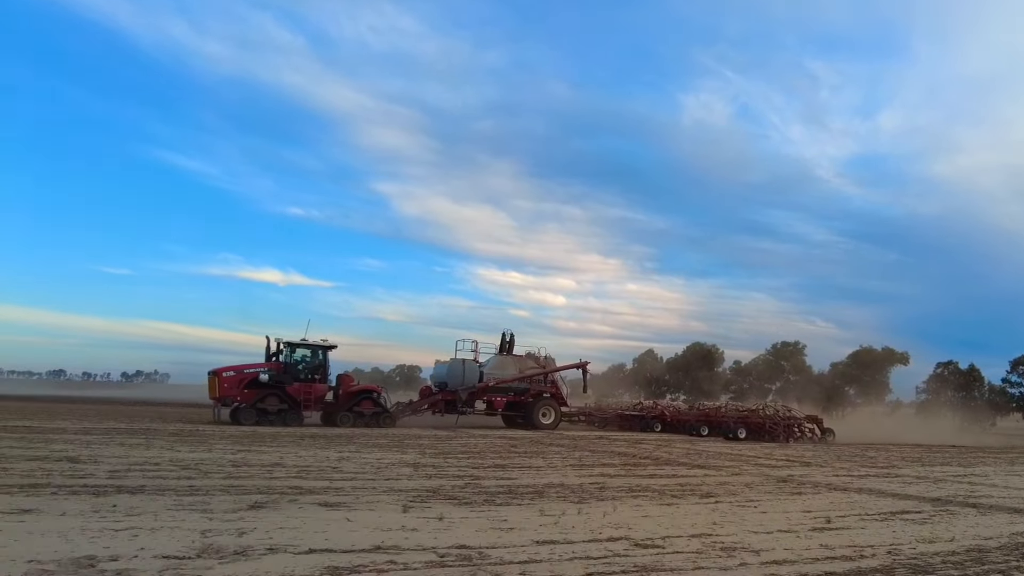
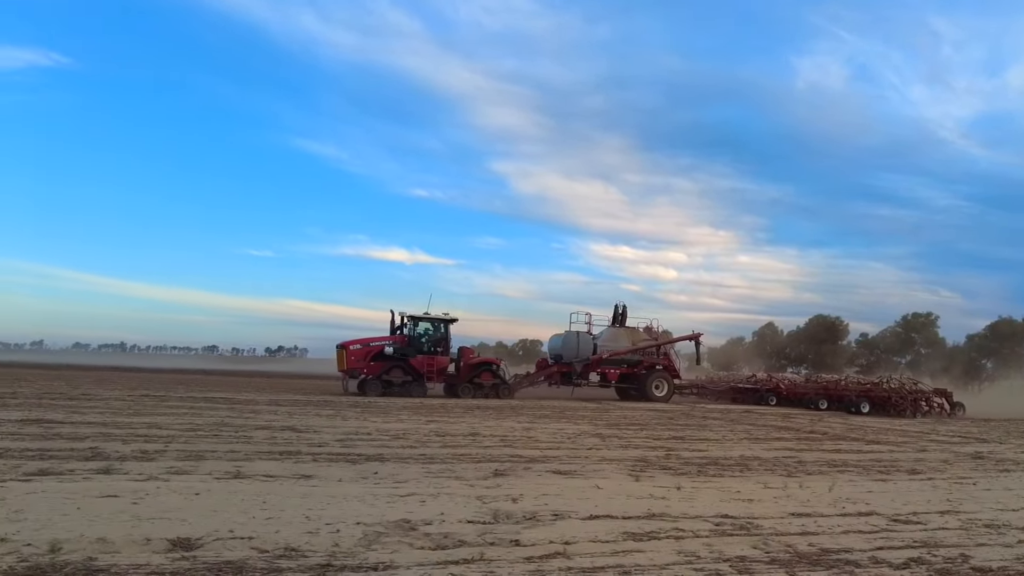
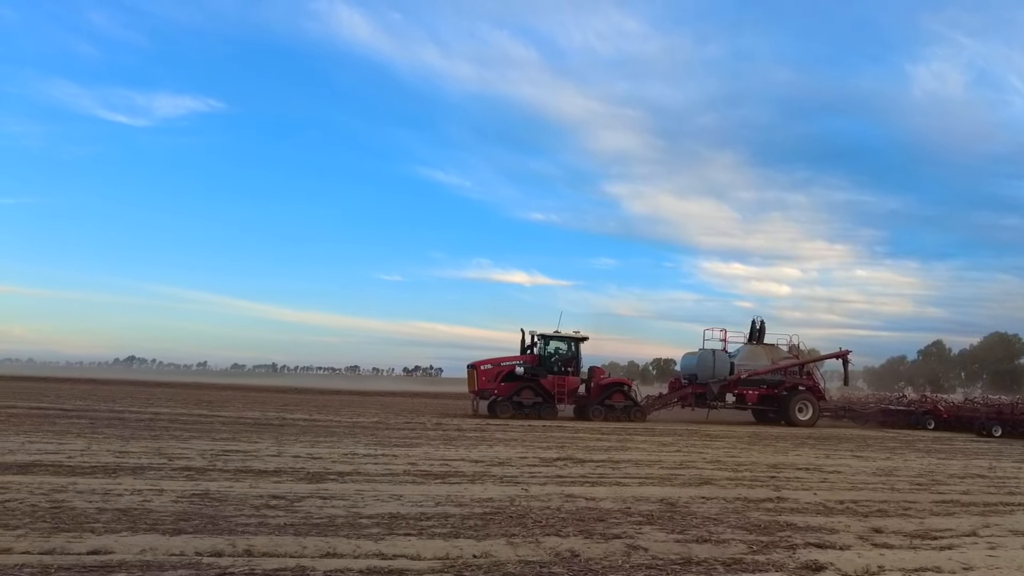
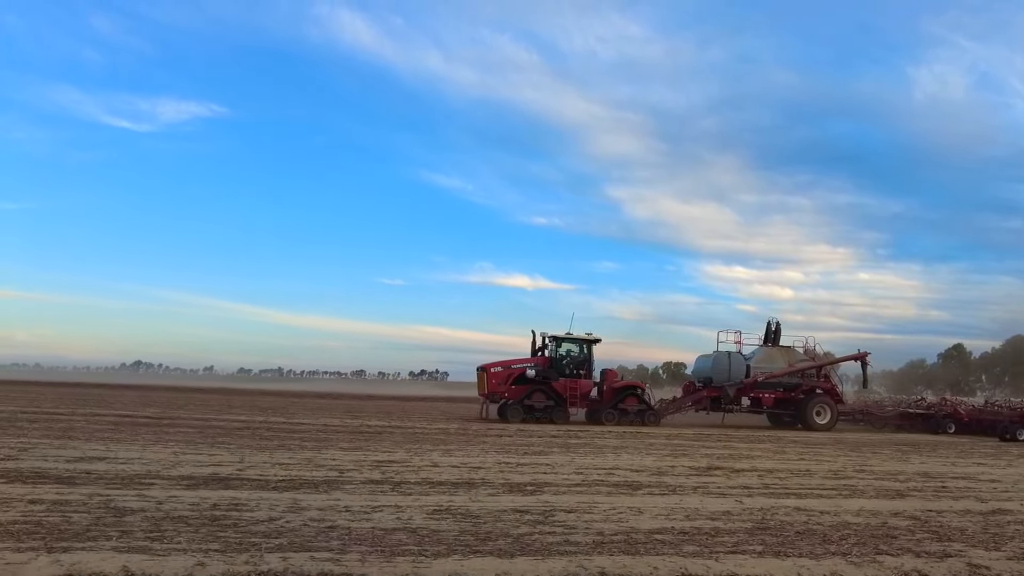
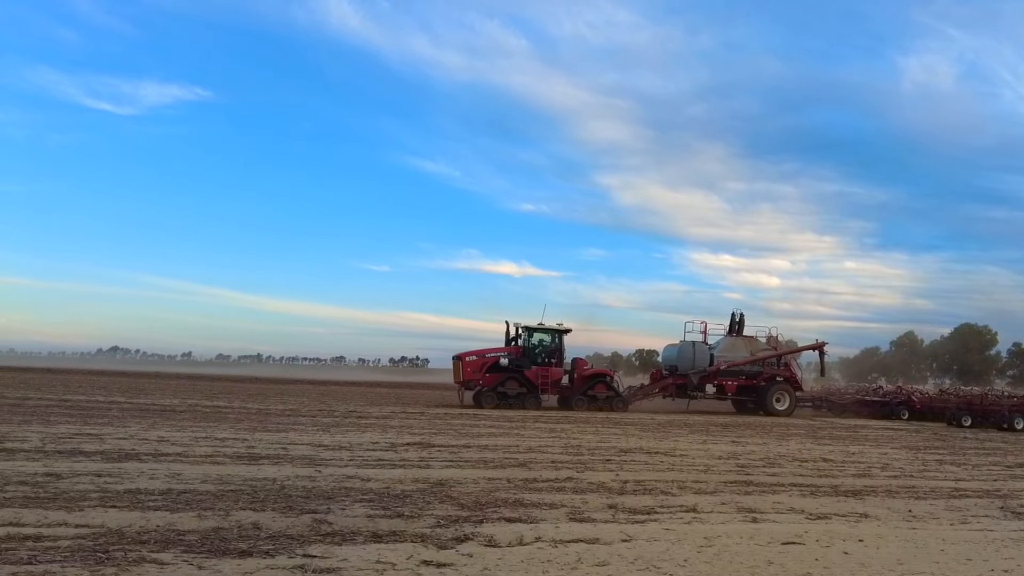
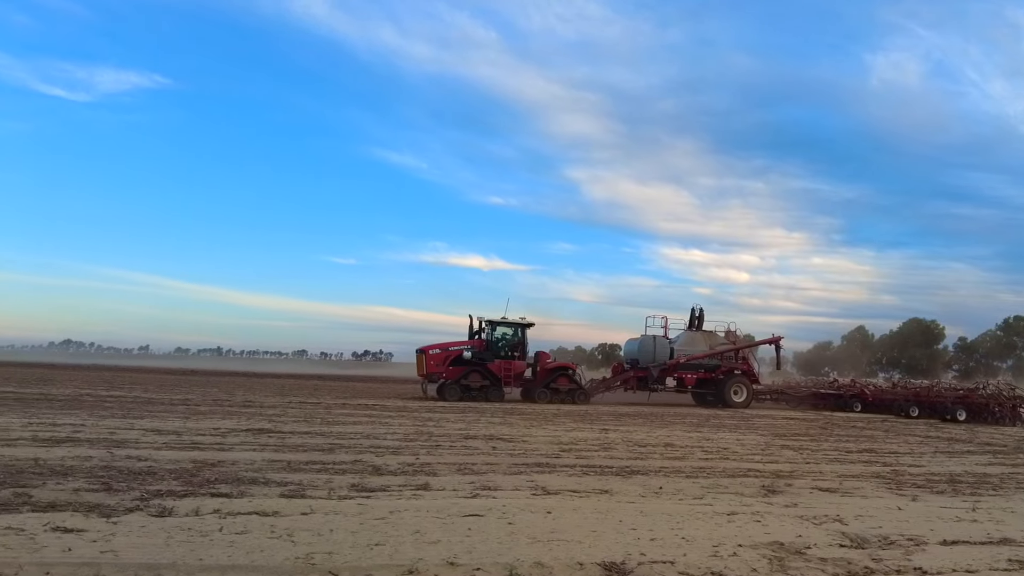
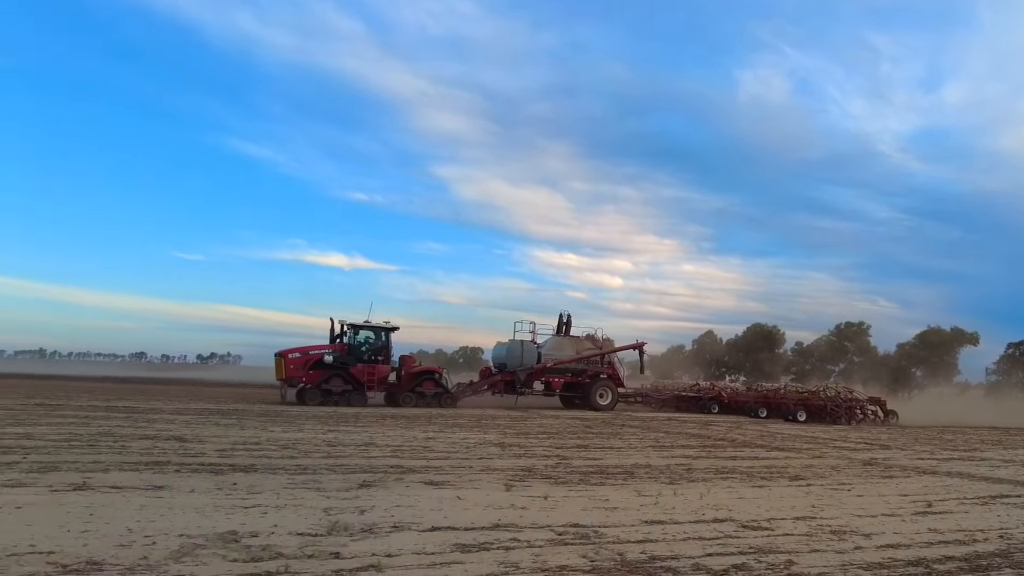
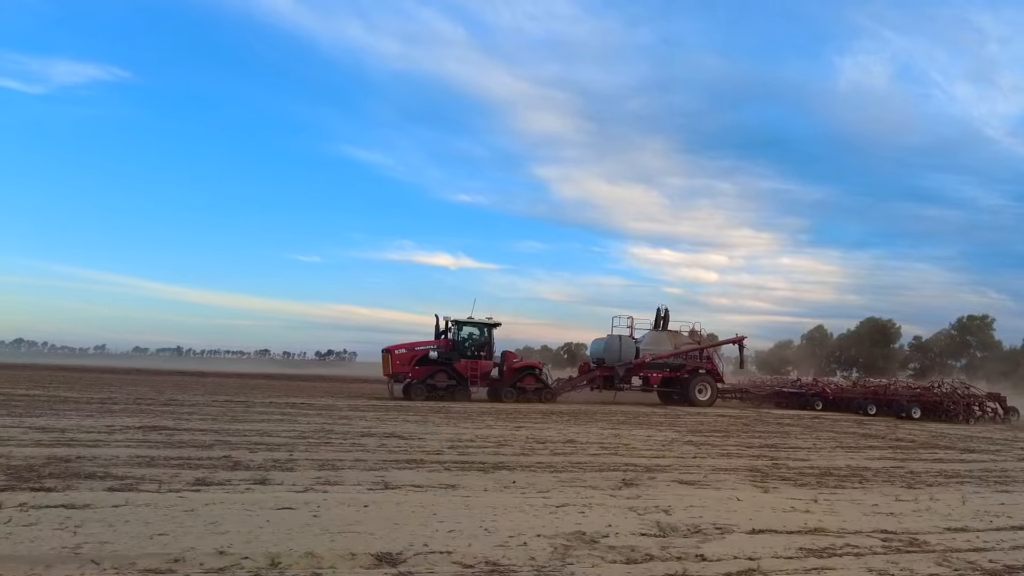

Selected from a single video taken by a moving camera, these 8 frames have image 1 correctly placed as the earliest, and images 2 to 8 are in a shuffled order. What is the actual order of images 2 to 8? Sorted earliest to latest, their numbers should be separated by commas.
7, 2, 8, 6, 5, 3, 4
